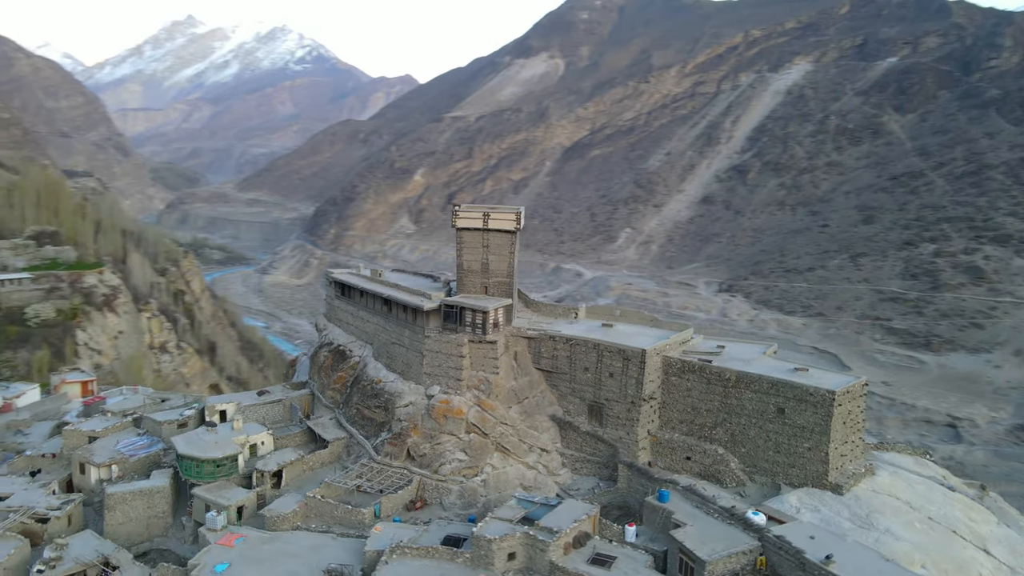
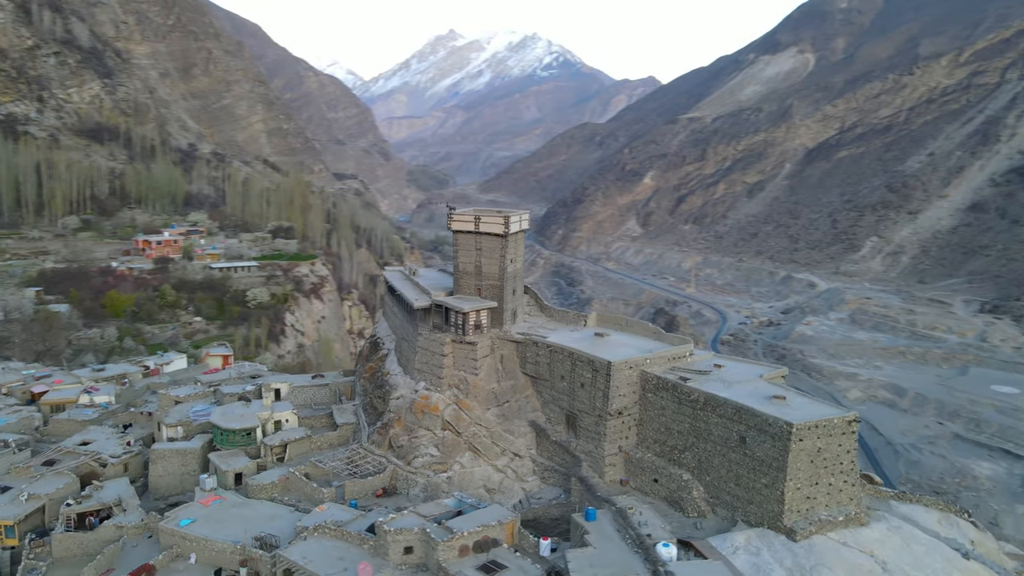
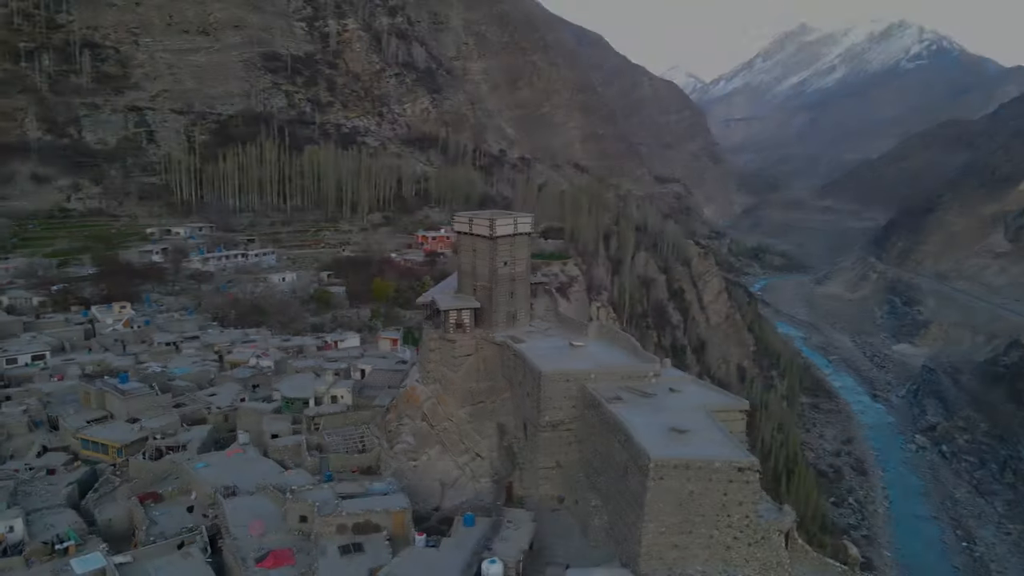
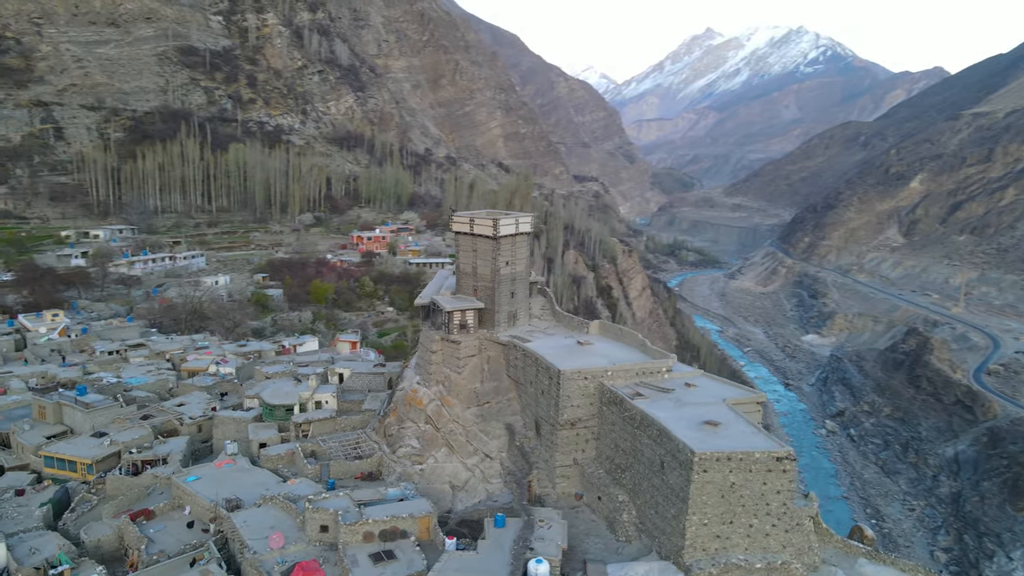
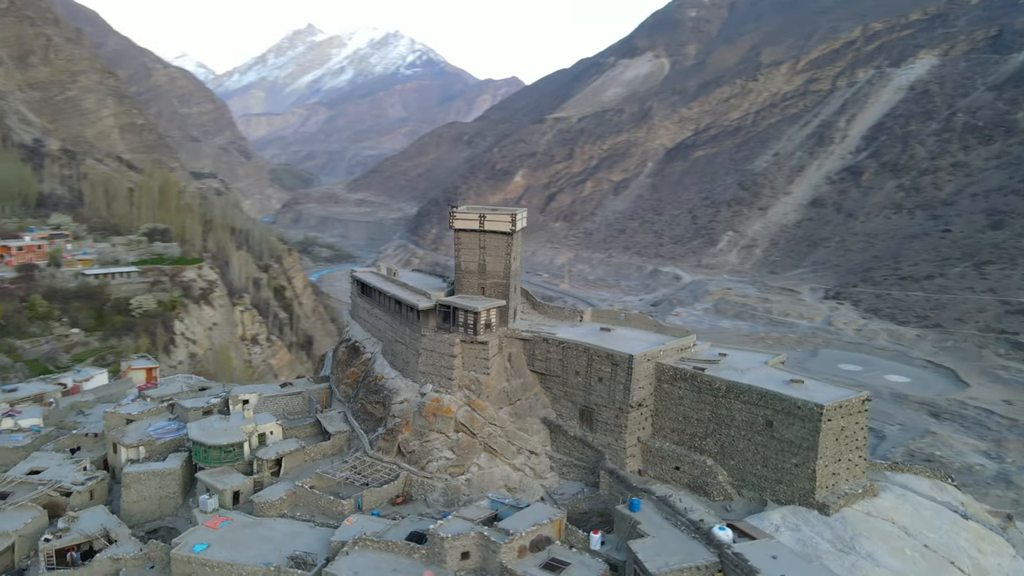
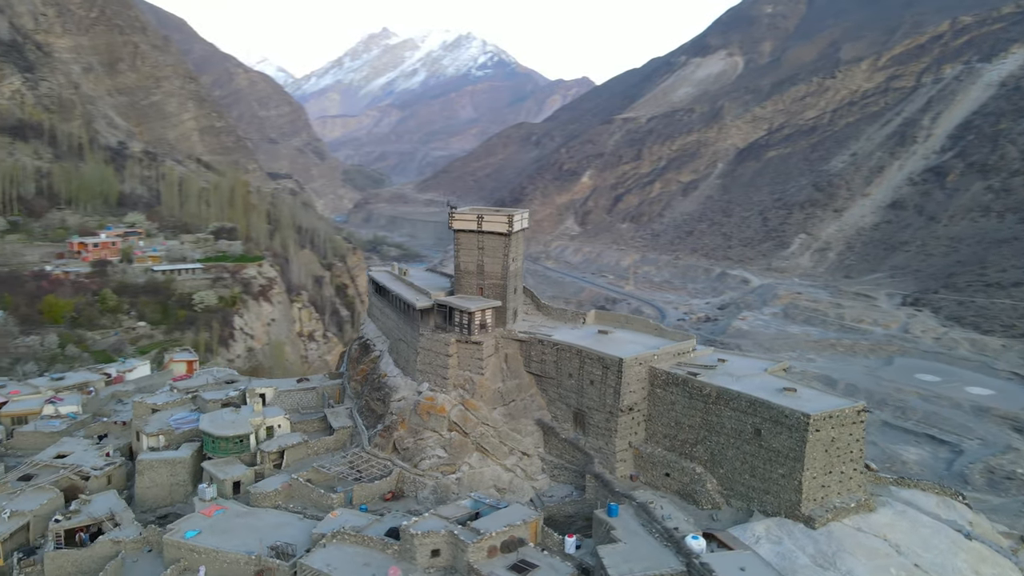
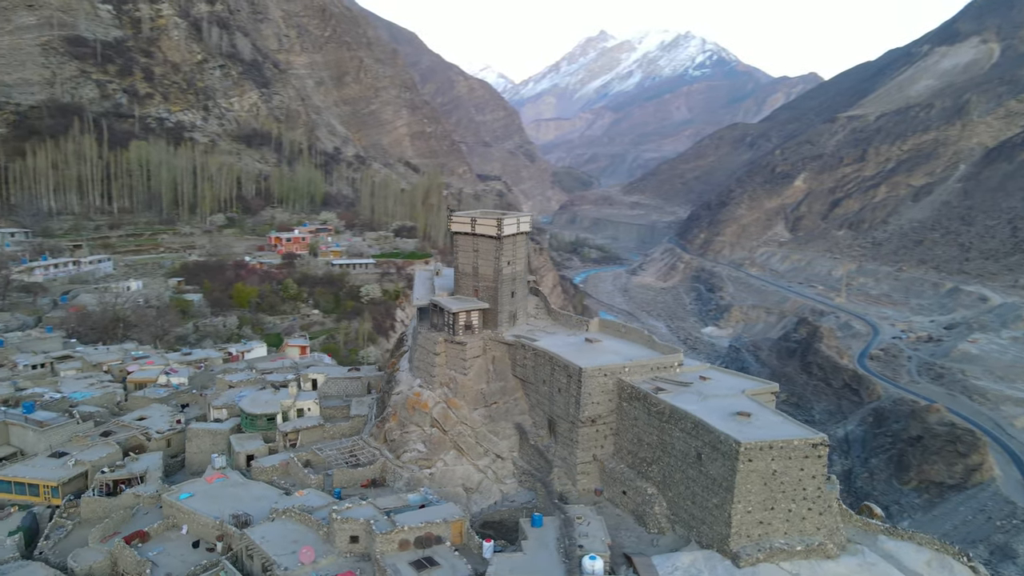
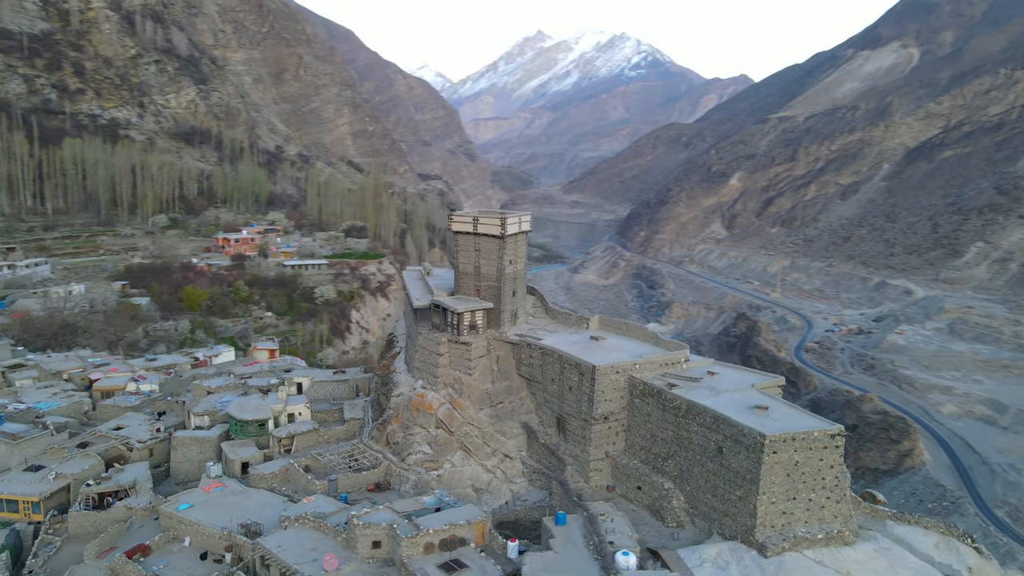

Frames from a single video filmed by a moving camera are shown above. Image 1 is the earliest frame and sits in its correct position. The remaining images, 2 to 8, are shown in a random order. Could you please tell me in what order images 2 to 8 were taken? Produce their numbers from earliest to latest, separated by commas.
5, 6, 2, 8, 7, 4, 3
